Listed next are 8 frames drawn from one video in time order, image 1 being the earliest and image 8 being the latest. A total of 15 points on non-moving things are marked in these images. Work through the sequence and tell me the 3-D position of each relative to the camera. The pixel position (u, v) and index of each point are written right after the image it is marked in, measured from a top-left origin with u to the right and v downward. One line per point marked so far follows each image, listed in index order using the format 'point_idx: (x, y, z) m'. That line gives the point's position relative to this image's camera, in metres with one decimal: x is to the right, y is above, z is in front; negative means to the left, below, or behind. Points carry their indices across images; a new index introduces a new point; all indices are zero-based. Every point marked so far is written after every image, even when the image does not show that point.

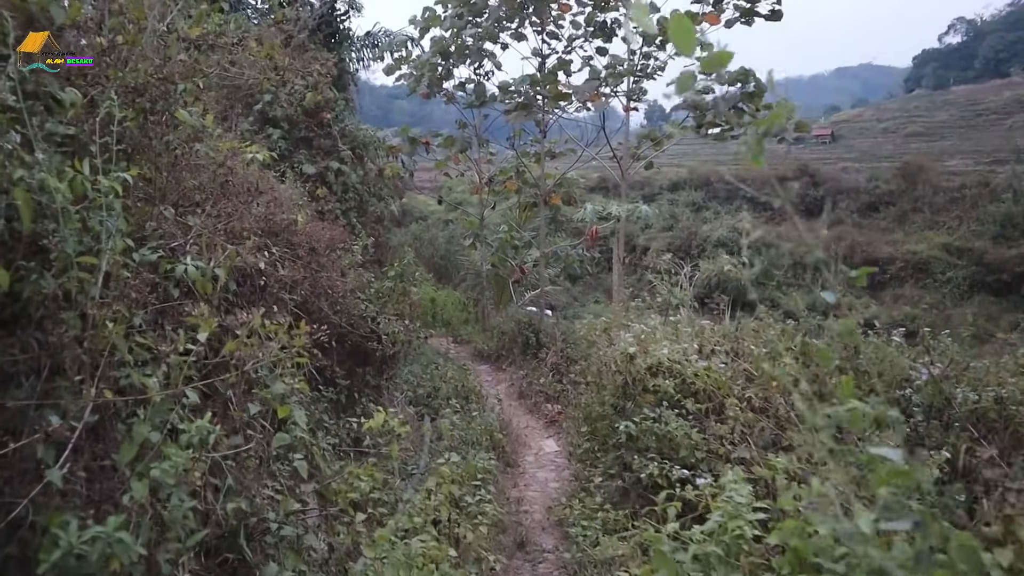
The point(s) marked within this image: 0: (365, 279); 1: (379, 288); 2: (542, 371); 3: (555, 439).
0: (-0.8, +0.1, +4.8) m
1: (-0.8, 0.0, +5.1) m
2: (+0.2, -0.6, +6.6) m
3: (+0.3, -0.9, +5.3) m
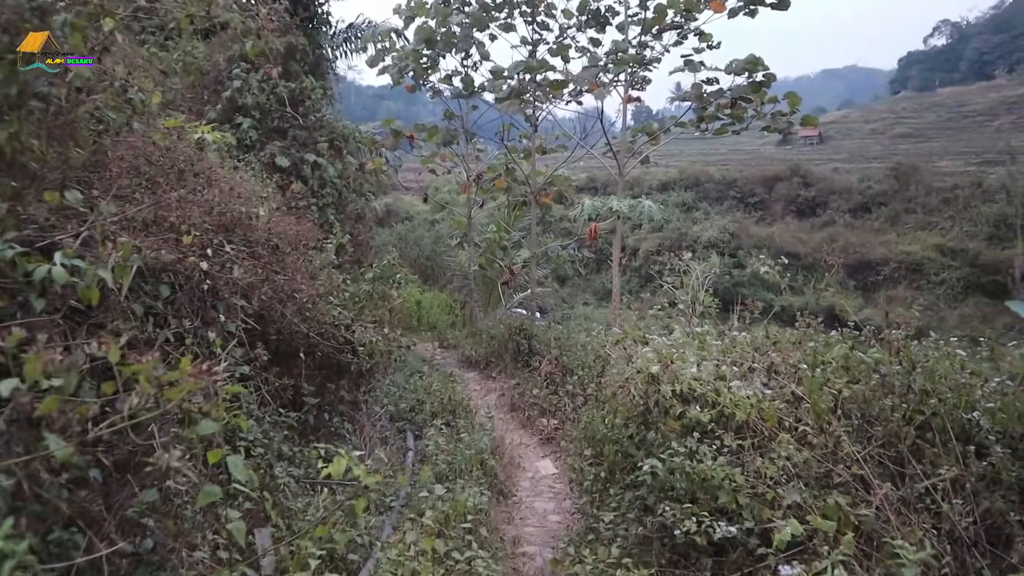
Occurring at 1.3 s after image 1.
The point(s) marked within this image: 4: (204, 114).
0: (-0.9, 0.0, +4.3) m
1: (-0.8, 0.0, +4.5) m
2: (+0.2, -0.7, +6.0) m
3: (+0.2, -0.9, +4.7) m
4: (-2.2, +1.3, +6.3) m
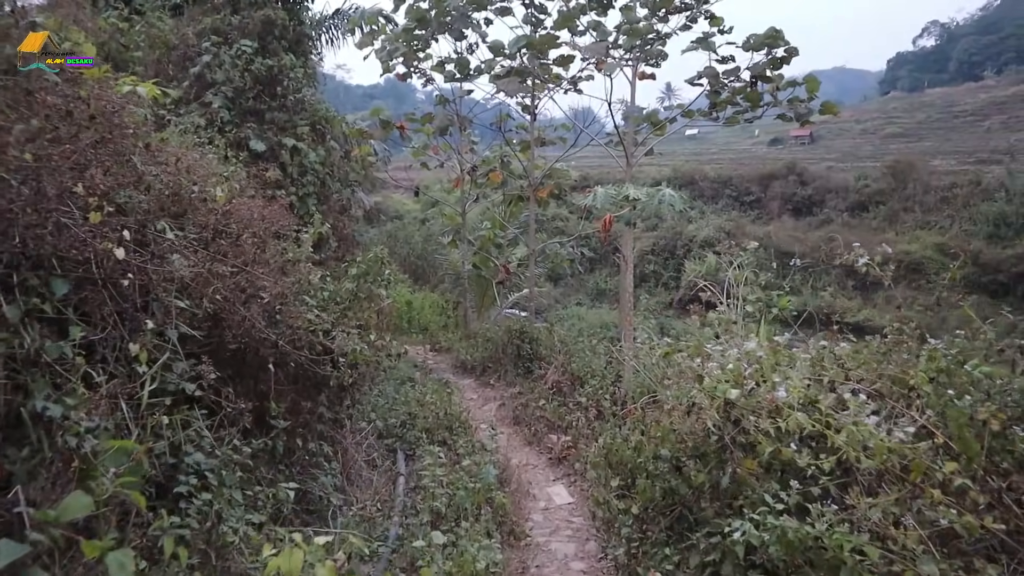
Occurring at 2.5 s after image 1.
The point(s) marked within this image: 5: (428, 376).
0: (-0.8, 0.0, +3.6) m
1: (-0.8, 0.0, +3.9) m
2: (+0.2, -0.6, +5.4) m
3: (+0.3, -0.9, +4.1) m
4: (-2.2, +1.3, +5.6) m
5: (-0.7, -0.7, +6.9) m
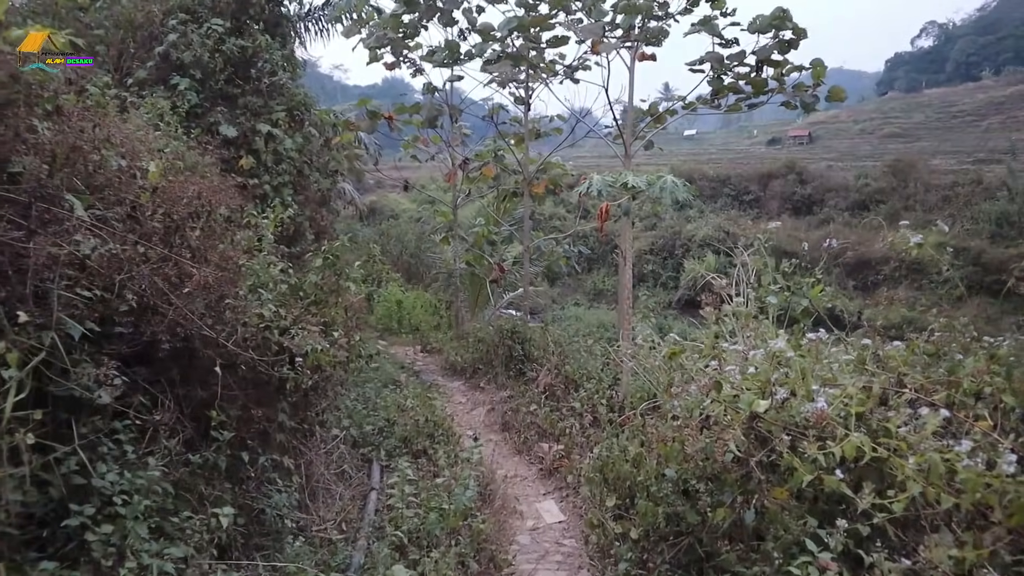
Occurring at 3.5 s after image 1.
0: (-0.9, +0.1, +3.2) m
1: (-0.8, 0.0, +3.5) m
2: (+0.1, -0.6, +5.0) m
3: (+0.2, -0.9, +3.7) m
4: (-2.3, +1.3, +5.2) m
5: (-0.7, -0.7, +6.5) m
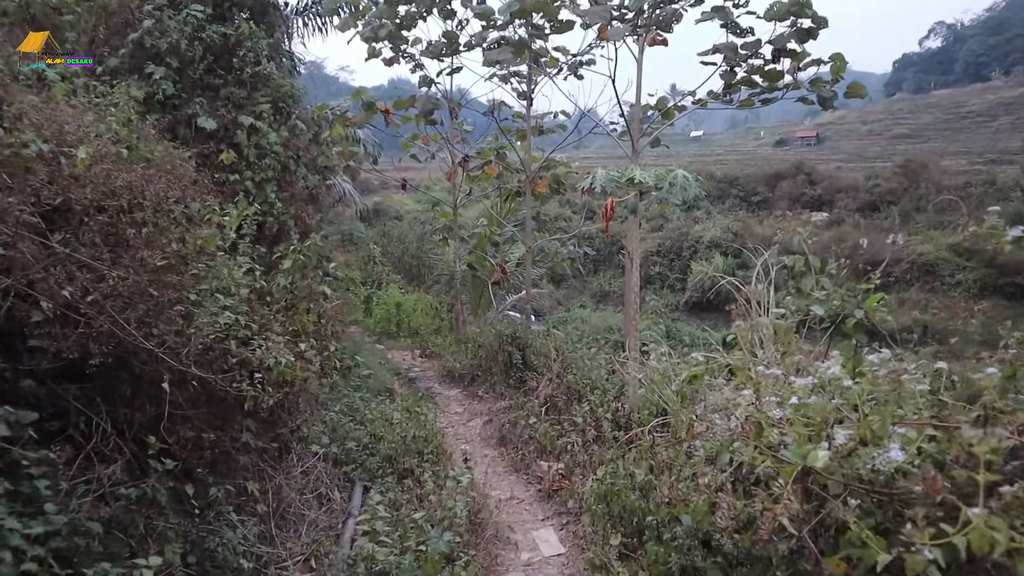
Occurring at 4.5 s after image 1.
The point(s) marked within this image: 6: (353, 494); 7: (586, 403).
0: (-0.9, +0.1, +2.9) m
1: (-0.9, 0.0, +3.1) m
2: (+0.1, -0.6, +4.6) m
3: (+0.2, -0.9, +3.3) m
4: (-2.3, +1.3, +4.9) m
5: (-0.7, -0.7, +6.2) m
6: (-0.6, -0.8, +3.5) m
7: (+0.4, -0.6, +4.3) m
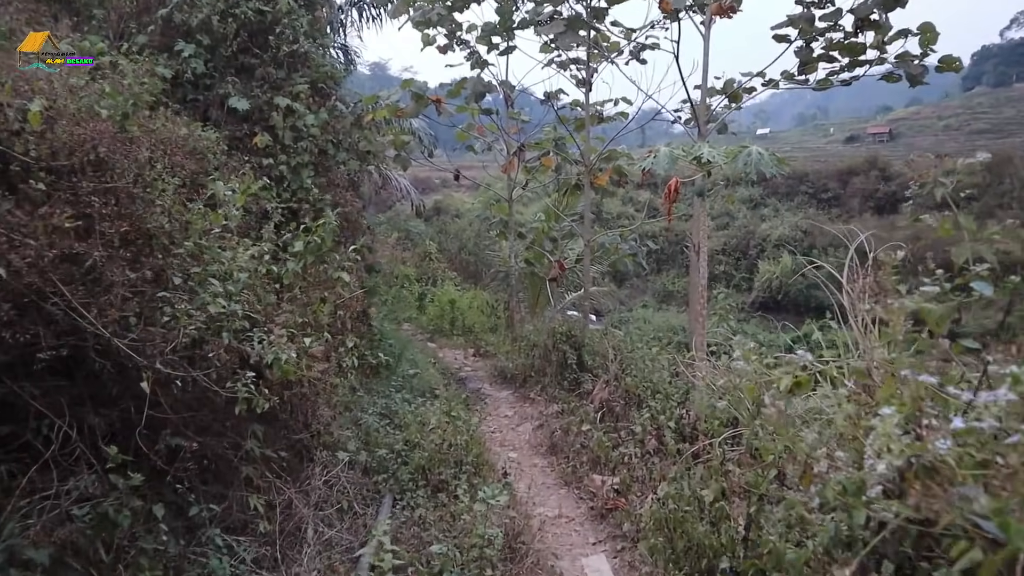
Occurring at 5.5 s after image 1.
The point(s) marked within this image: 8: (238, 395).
0: (-0.8, +0.1, +2.5) m
1: (-0.7, 0.0, +2.7) m
2: (+0.3, -0.6, +4.2) m
3: (+0.3, -0.9, +2.9) m
4: (-2.0, +1.3, +4.6) m
5: (-0.4, -0.7, +5.8) m
6: (-0.5, -0.8, +3.1) m
7: (+0.6, -0.5, +3.8) m
8: (-0.7, -0.3, +2.1) m
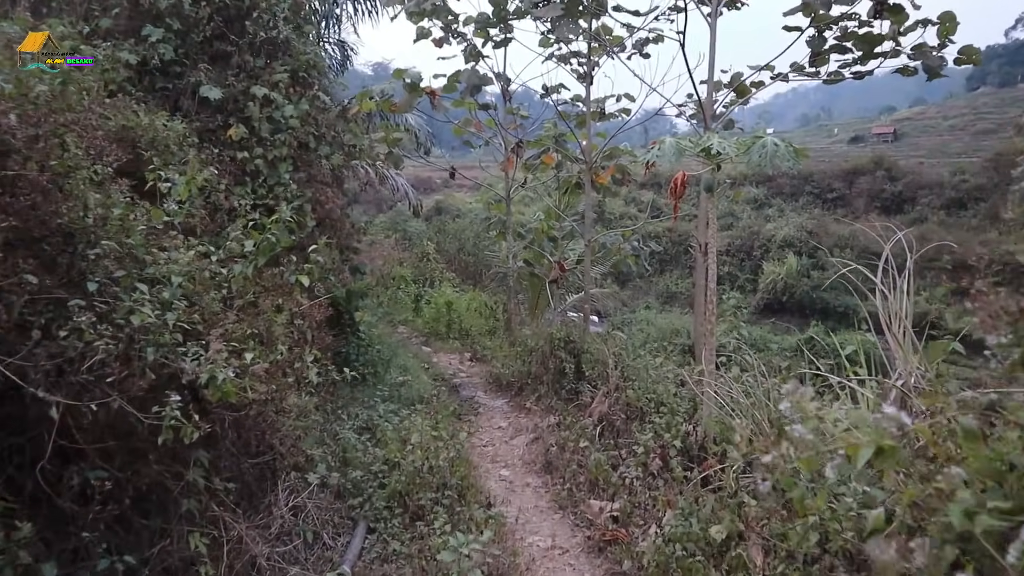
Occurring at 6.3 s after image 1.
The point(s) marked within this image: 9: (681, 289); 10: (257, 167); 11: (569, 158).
0: (-0.8, +0.1, +2.2) m
1: (-0.8, 0.0, +2.4) m
2: (+0.3, -0.6, +3.9) m
3: (+0.3, -0.9, +2.5) m
4: (-2.0, +1.3, +4.3) m
5: (-0.4, -0.7, +5.5) m
6: (-0.5, -0.8, +2.8) m
7: (+0.6, -0.5, +3.5) m
8: (-0.7, -0.3, +1.8) m
9: (+2.0, 0.0, +10.3) m
10: (-1.3, +0.6, +4.4) m
11: (+0.5, +1.2, +7.8) m
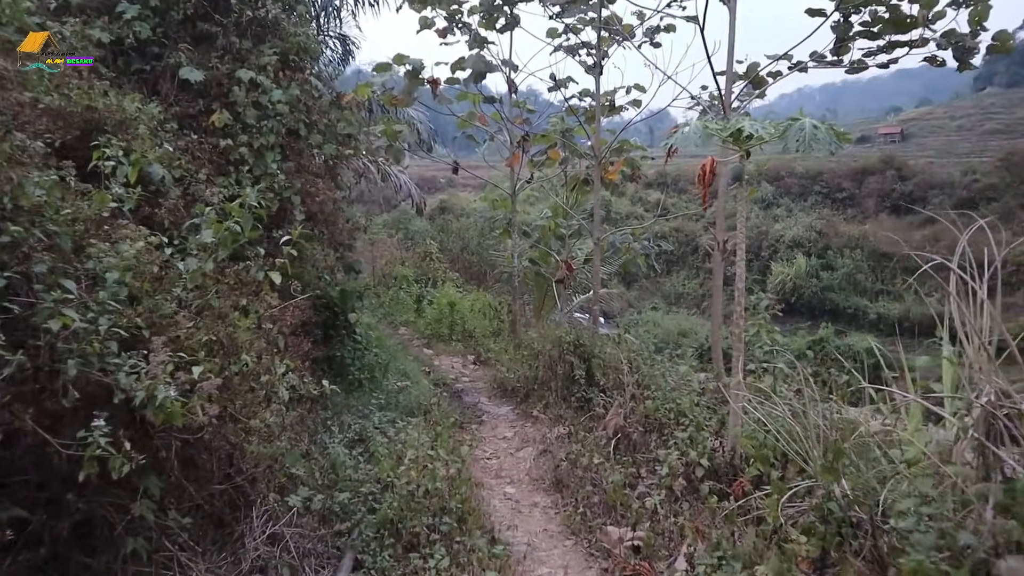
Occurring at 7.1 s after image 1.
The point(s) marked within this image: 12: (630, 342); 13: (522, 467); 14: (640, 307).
0: (-0.8, +0.1, +1.8) m
1: (-0.7, 0.0, +2.1) m
2: (+0.3, -0.6, +3.5) m
3: (+0.3, -0.9, +2.2) m
4: (-2.0, +1.3, +3.9) m
5: (-0.4, -0.7, +5.1) m
6: (-0.5, -0.8, +2.4) m
7: (+0.6, -0.5, +3.1) m
8: (-0.7, -0.3, +1.5) m
9: (+2.1, 0.0, +10.0) m
10: (-1.2, +0.6, +4.0) m
11: (+0.5, +1.2, +7.4) m
12: (+0.7, -0.3, +5.2) m
13: (0.0, -0.8, +3.8) m
14: (+1.3, -0.2, +9.1) m
